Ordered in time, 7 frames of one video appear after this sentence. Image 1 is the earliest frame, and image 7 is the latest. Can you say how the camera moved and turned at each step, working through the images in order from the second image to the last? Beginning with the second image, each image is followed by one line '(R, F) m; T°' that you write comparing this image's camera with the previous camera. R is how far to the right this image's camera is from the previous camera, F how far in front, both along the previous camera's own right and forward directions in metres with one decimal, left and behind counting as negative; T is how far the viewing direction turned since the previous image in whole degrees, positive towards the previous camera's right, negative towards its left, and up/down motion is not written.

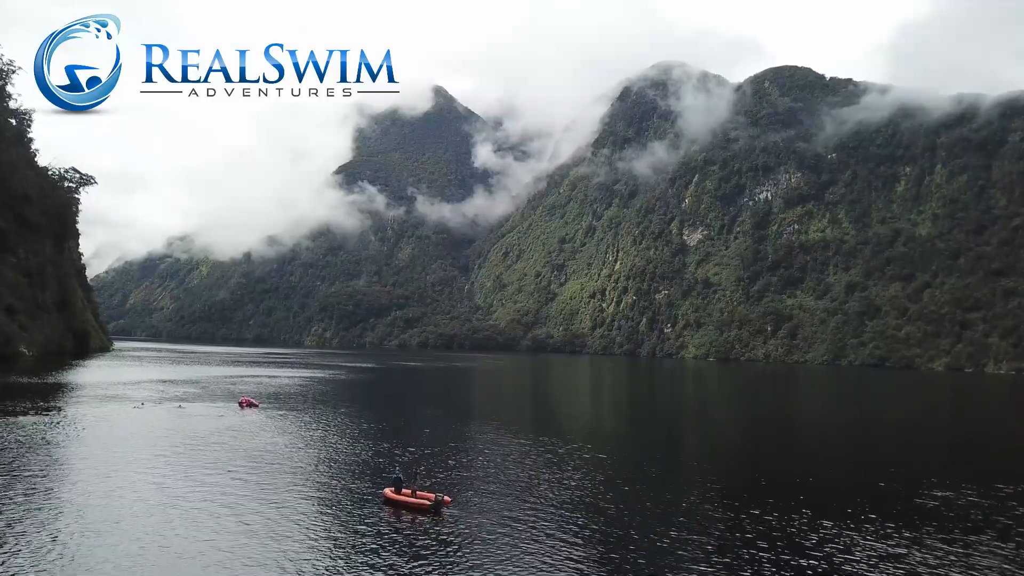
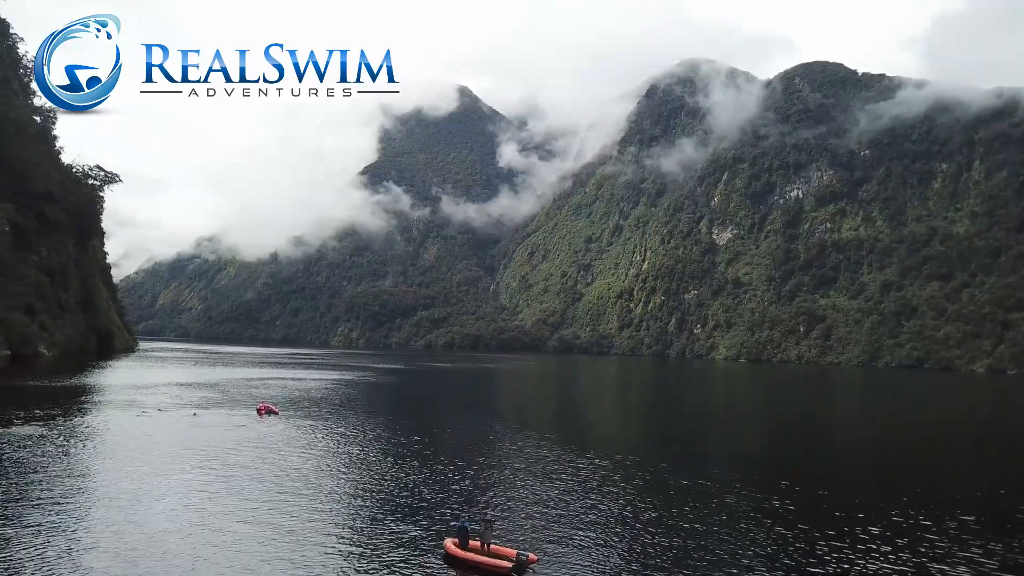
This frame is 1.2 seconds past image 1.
(-0.7, +2.0) m; -2°
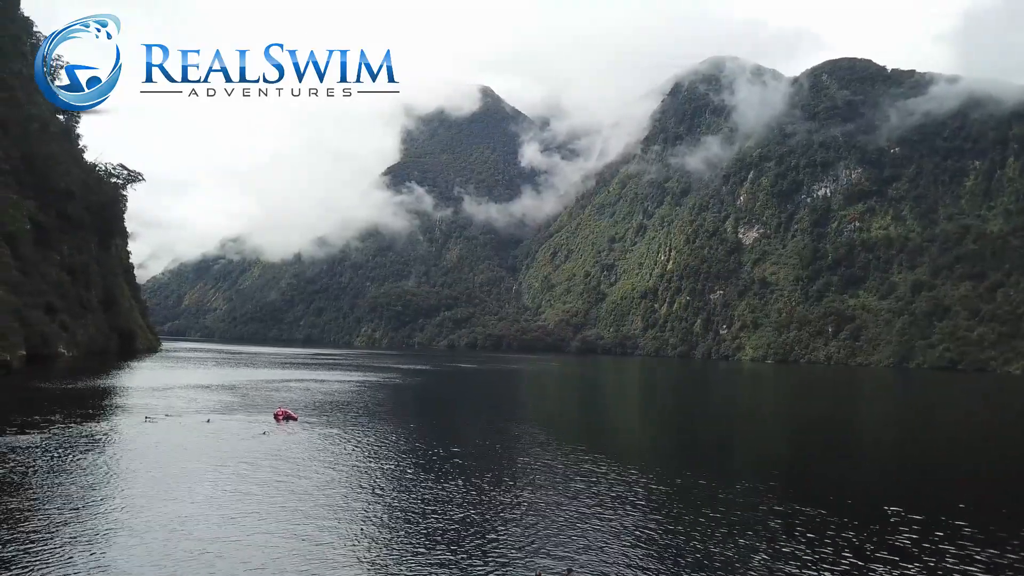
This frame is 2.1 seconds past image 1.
(-0.3, +1.2) m; -2°
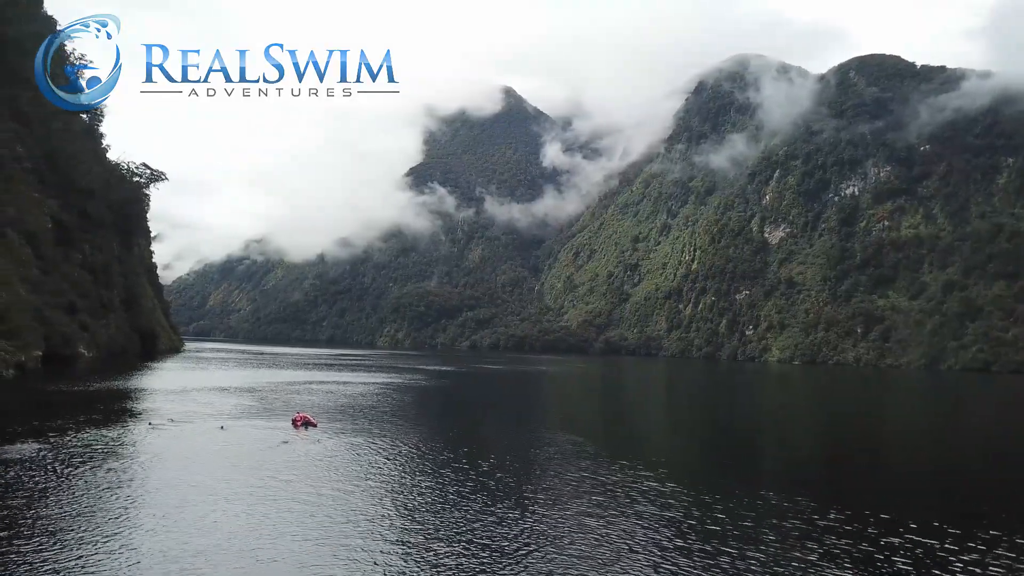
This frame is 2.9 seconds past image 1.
(-0.3, +1.0) m; -2°
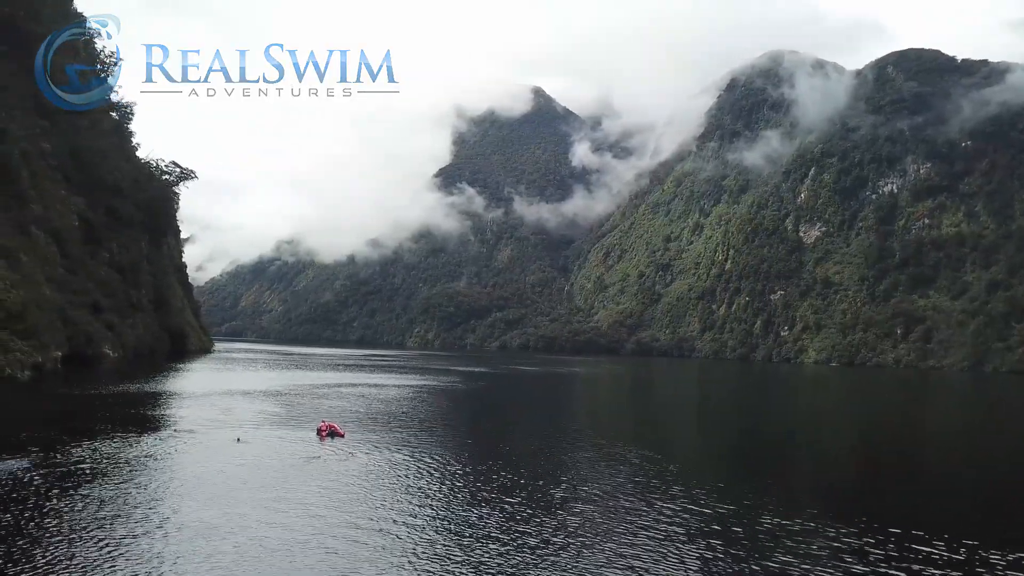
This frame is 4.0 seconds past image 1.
(-0.4, +1.5) m; -2°
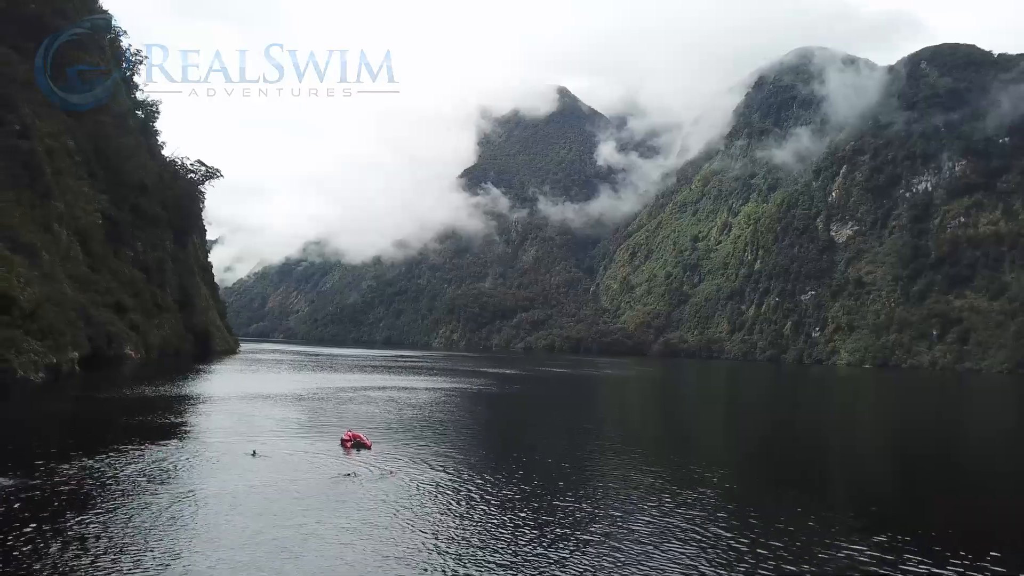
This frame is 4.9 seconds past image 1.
(-0.3, +1.2) m; -2°
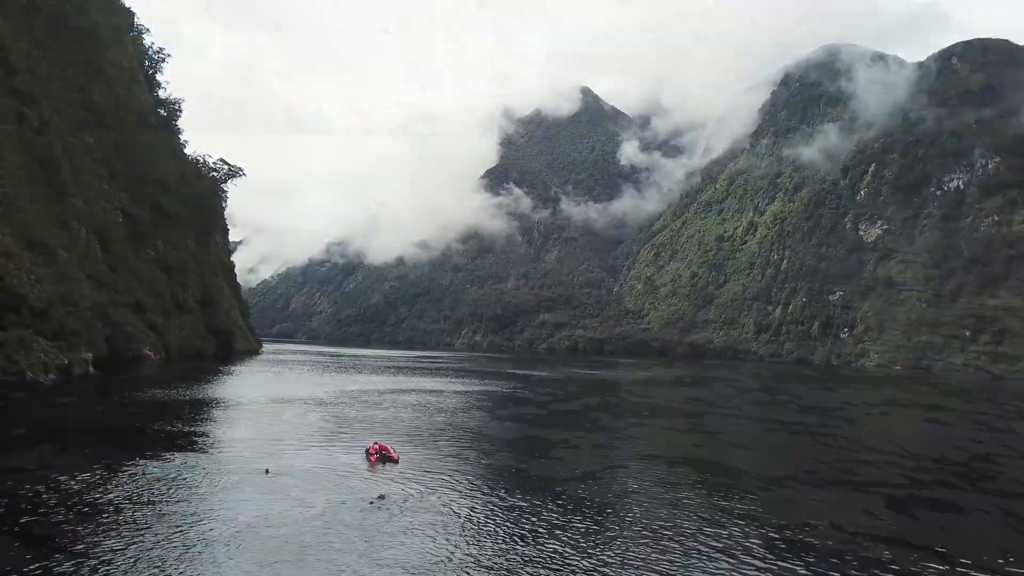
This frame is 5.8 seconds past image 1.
(-0.2, +1.0) m; -2°
